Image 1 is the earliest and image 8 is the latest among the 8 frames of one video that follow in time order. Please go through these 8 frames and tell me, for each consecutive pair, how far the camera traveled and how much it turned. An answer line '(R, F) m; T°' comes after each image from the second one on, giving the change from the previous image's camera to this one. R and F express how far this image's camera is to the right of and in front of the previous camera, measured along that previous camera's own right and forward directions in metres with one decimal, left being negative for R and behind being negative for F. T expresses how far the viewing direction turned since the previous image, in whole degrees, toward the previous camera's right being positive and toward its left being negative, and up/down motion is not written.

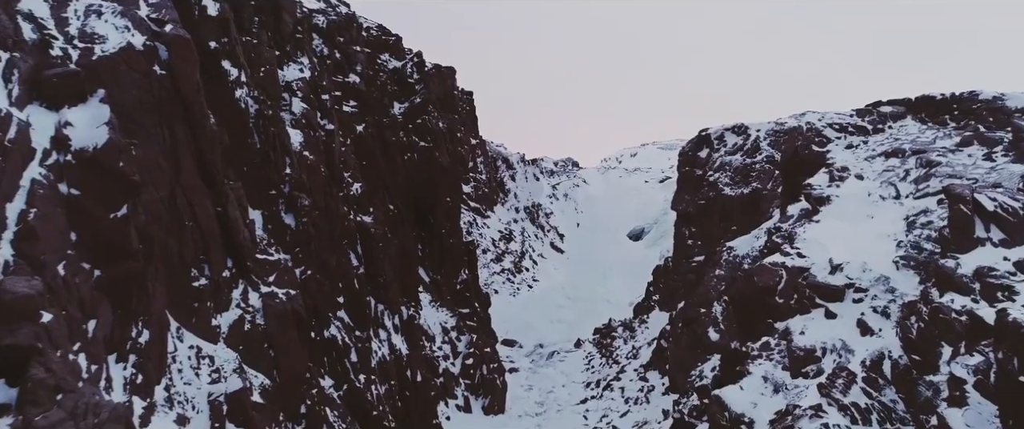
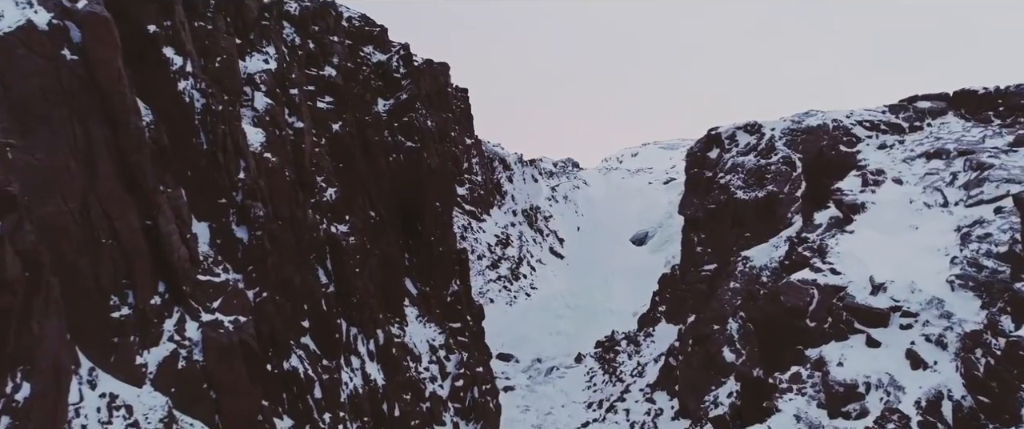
(+0.3, +3.4) m; 0°
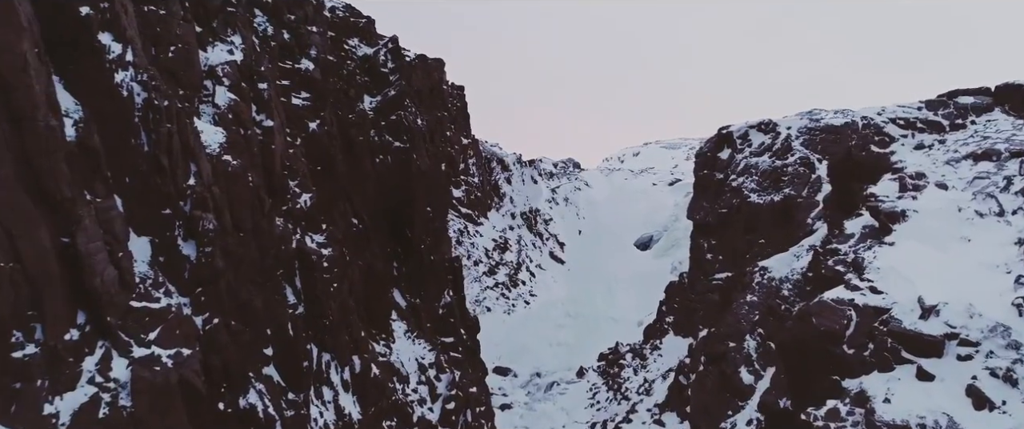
(+0.2, +2.9) m; 0°
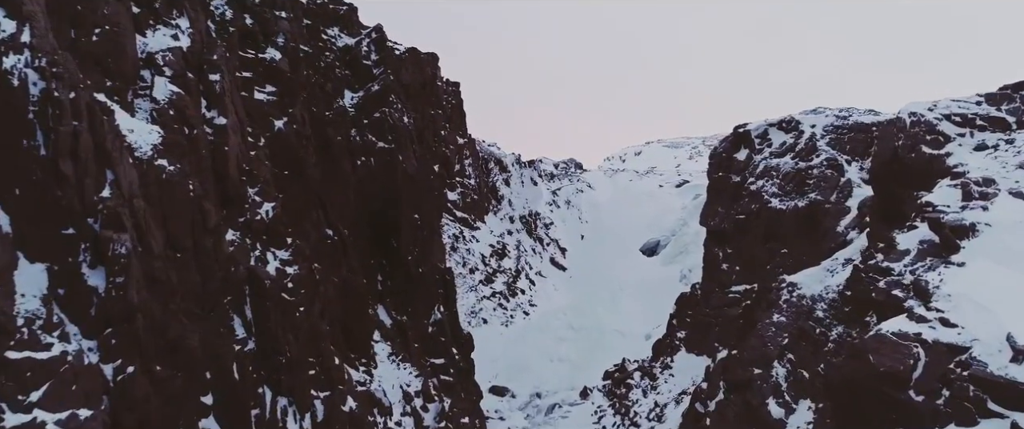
(+0.1, +3.6) m; 0°
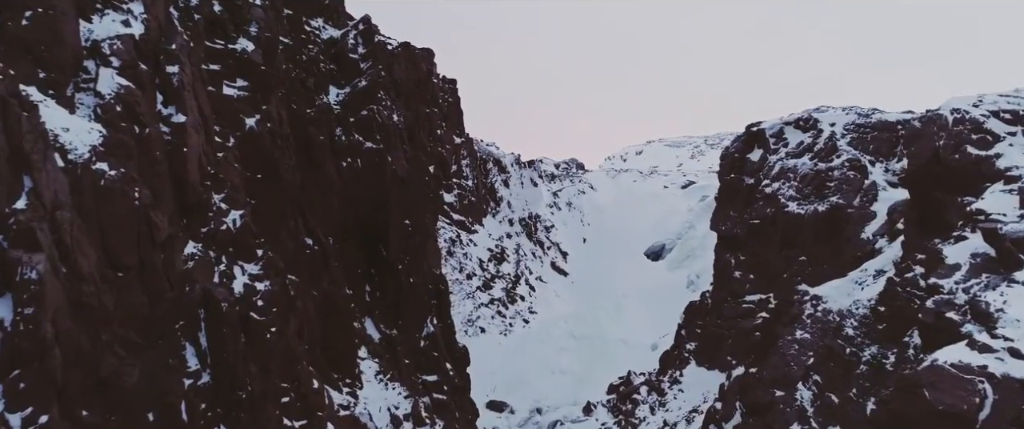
(+0.1, +2.4) m; 0°
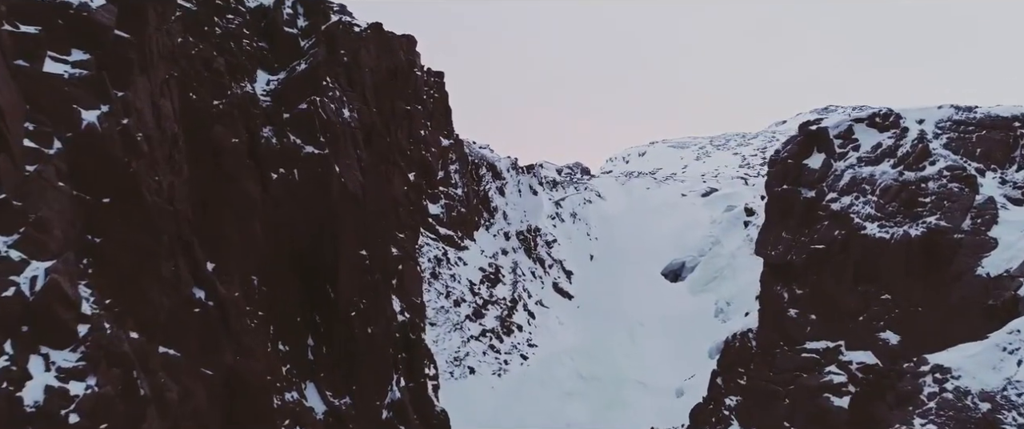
(+0.2, +7.9) m; 0°
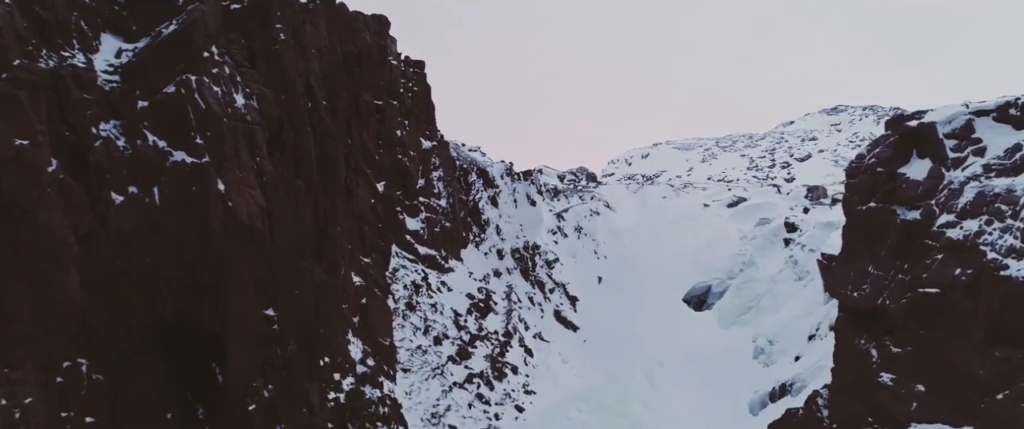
(+0.3, +7.9) m; 0°
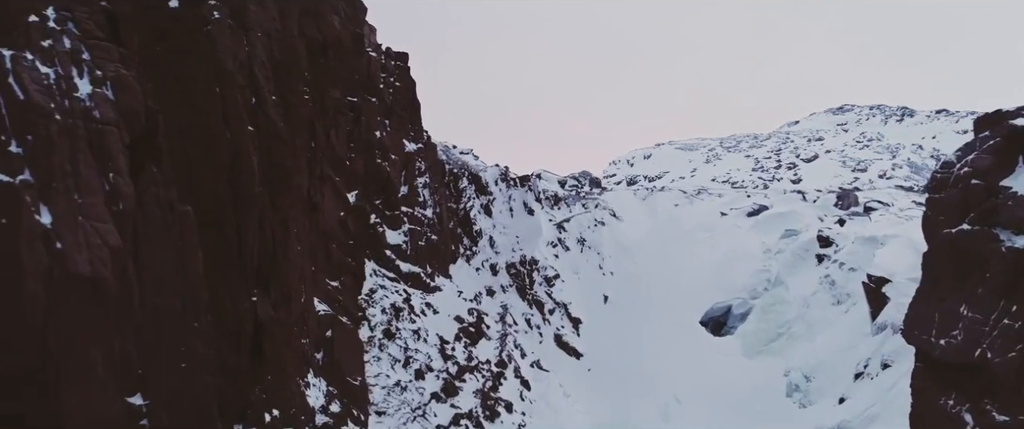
(+0.2, +4.9) m; 0°
